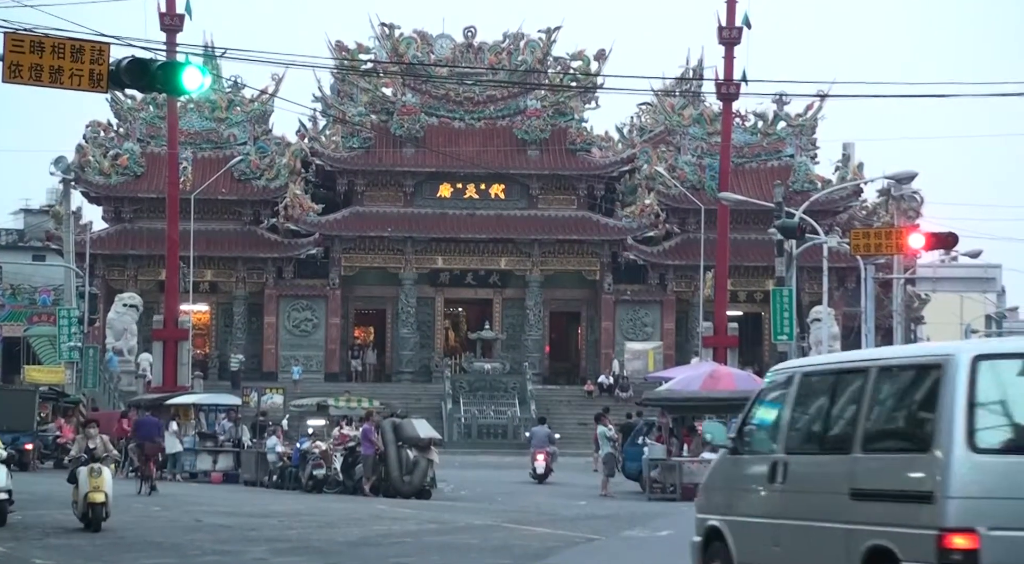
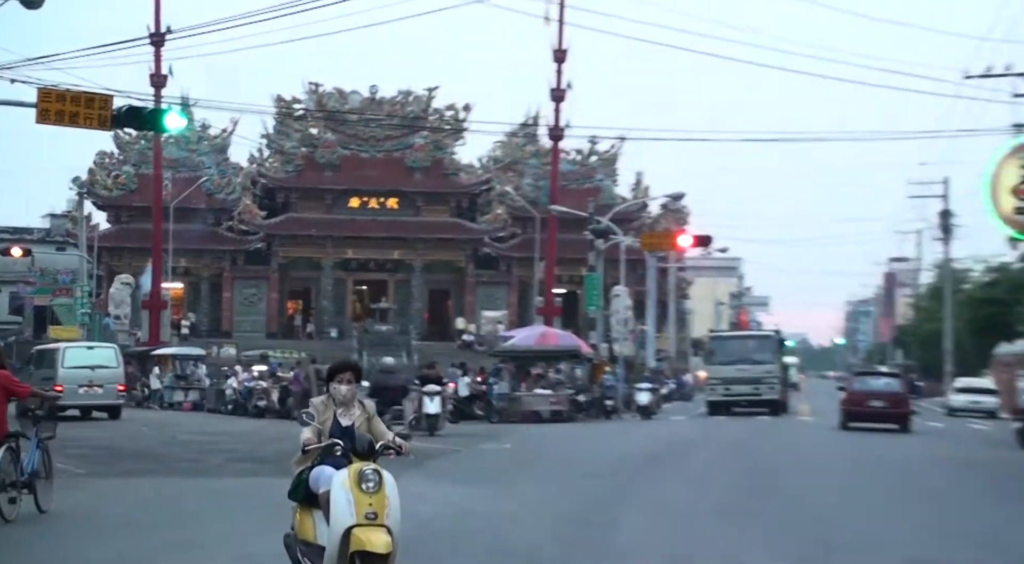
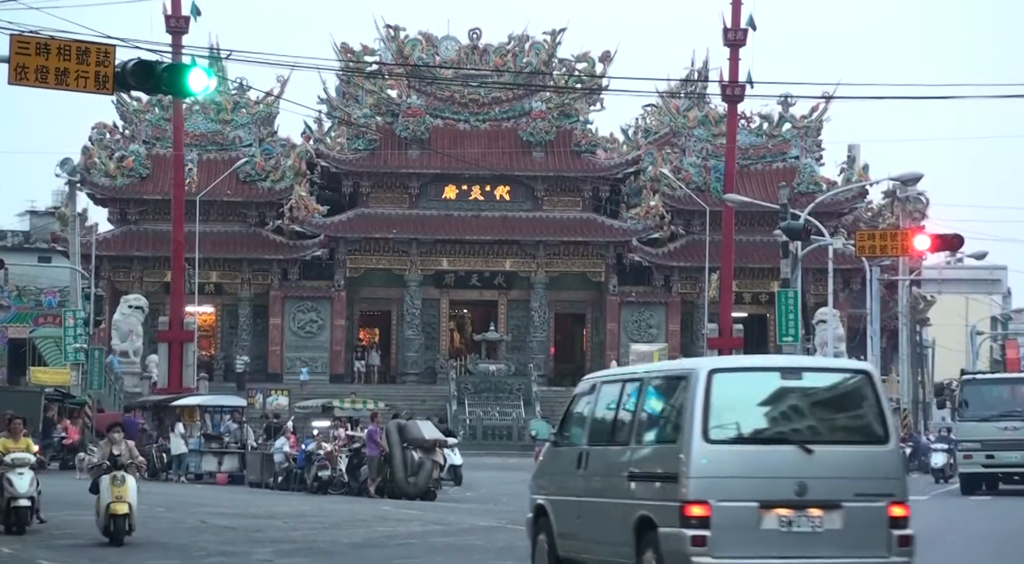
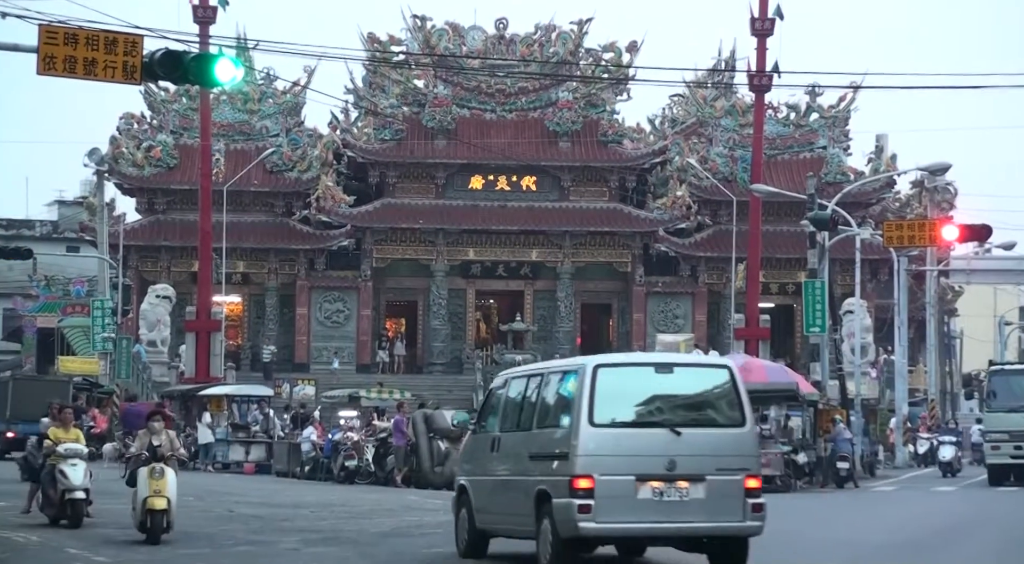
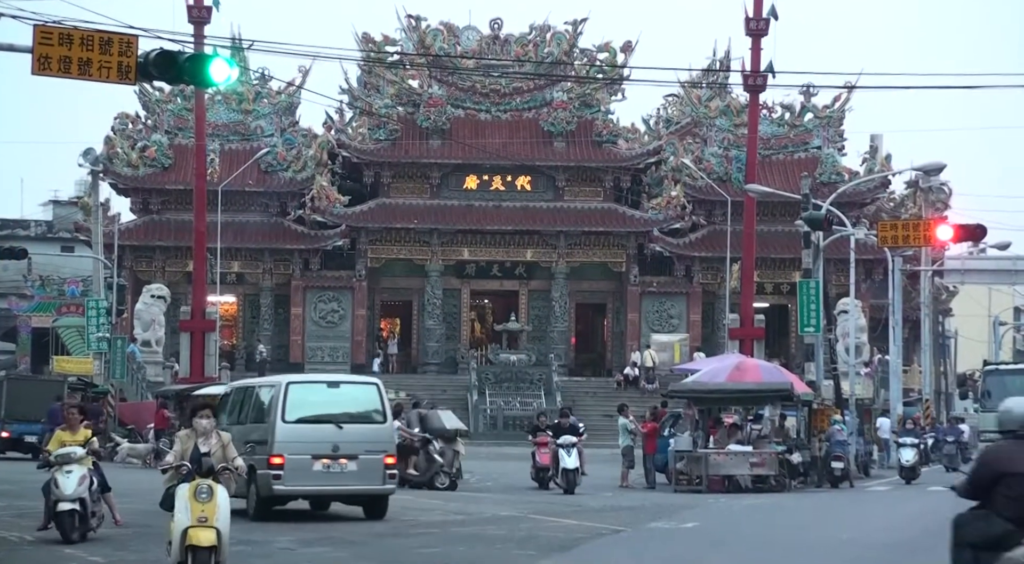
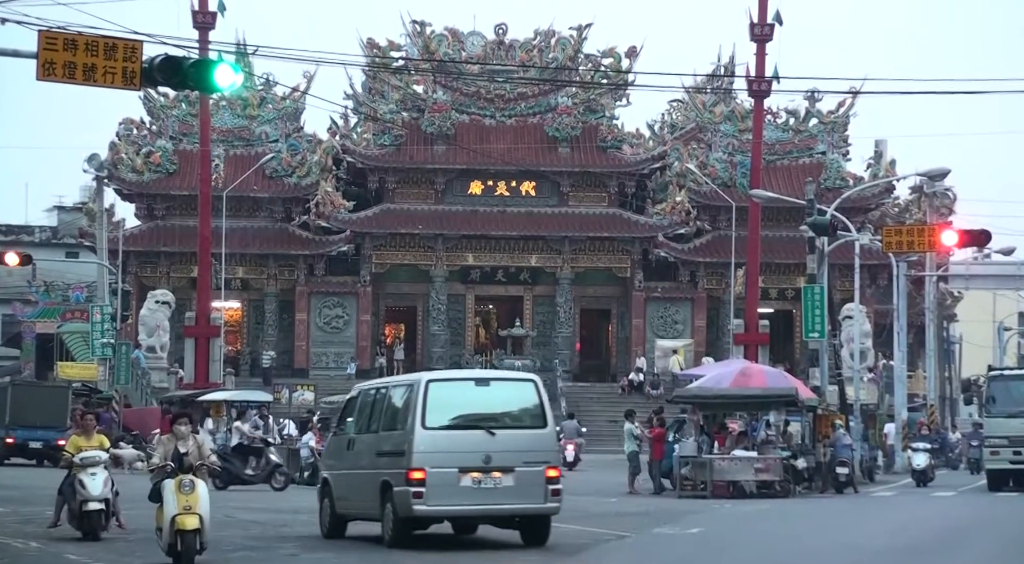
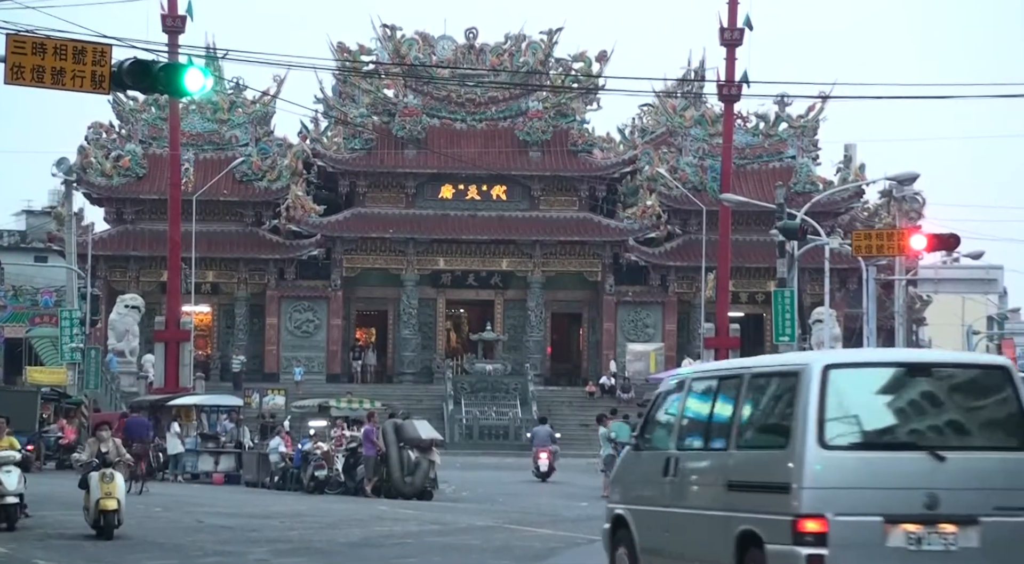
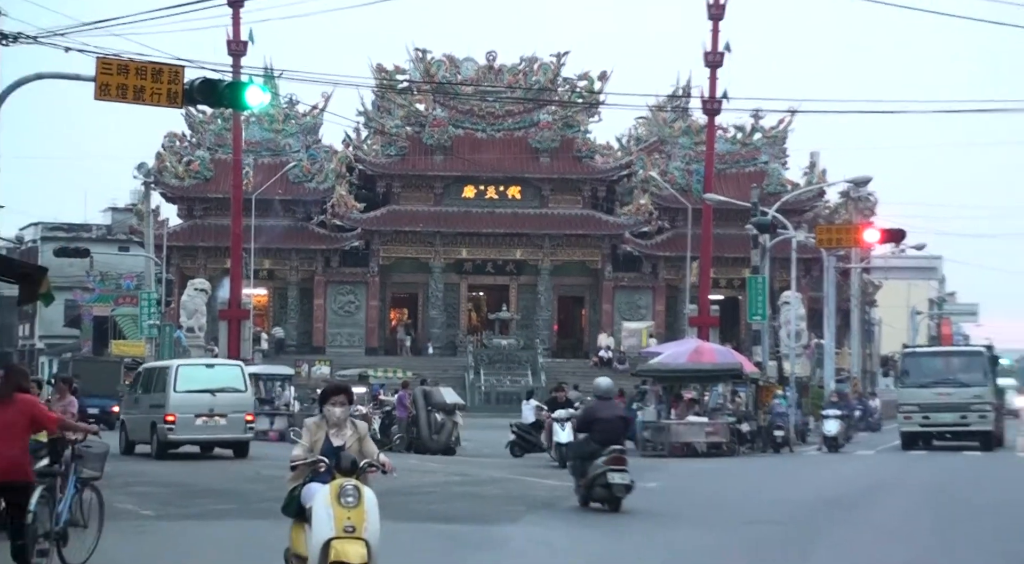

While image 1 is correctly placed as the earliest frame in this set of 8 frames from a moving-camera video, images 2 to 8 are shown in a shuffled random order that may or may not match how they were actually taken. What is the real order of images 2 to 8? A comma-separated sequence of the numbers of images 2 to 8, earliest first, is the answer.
7, 3, 4, 6, 5, 8, 2
